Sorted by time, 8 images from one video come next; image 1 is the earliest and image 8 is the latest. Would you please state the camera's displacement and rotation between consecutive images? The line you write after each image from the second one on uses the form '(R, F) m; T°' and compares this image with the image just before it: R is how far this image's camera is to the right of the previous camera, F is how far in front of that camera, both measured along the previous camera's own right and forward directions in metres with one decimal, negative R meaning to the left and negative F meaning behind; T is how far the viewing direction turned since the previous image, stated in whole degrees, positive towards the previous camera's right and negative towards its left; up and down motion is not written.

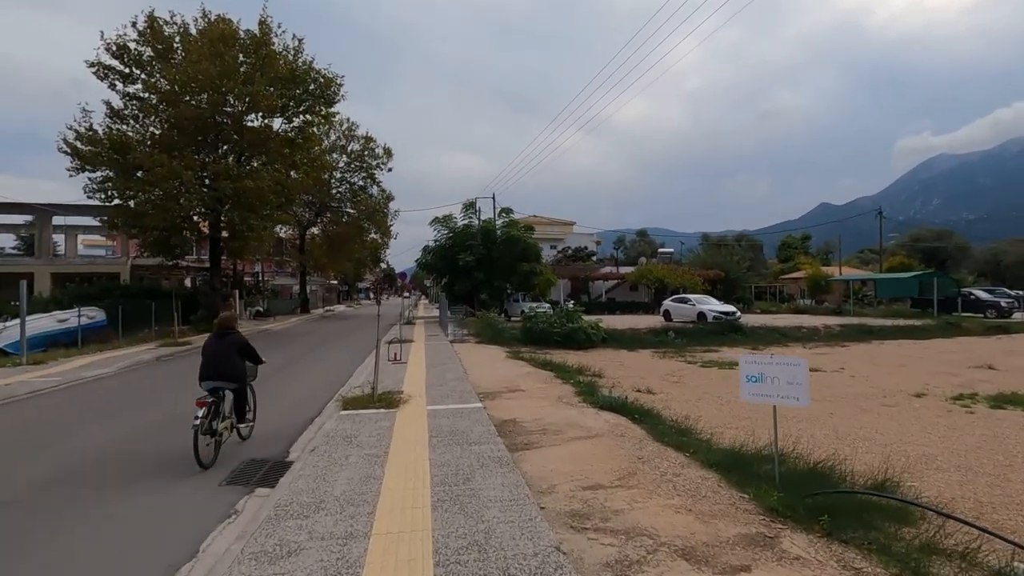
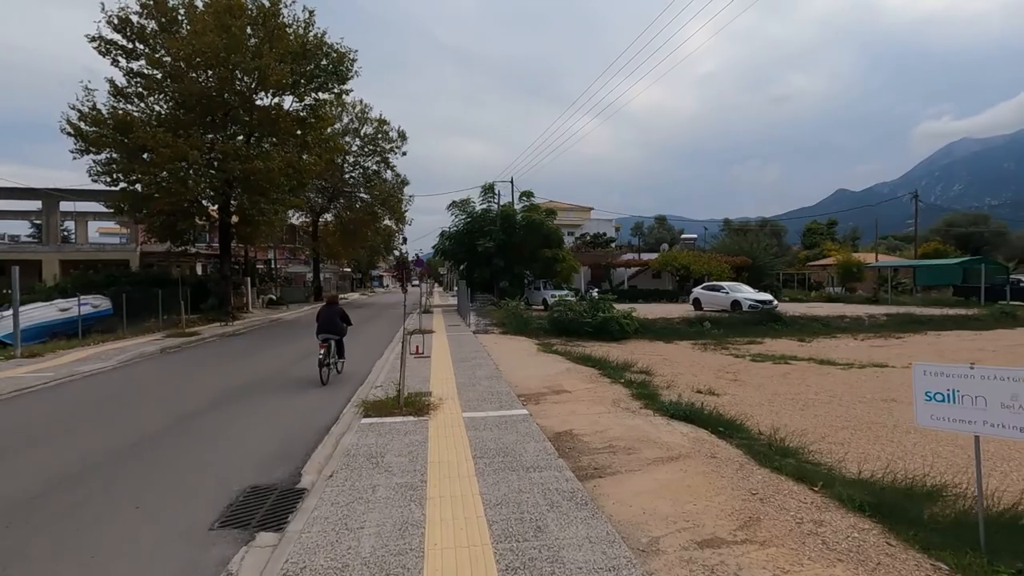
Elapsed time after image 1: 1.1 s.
(-0.7, +1.8) m; -1°
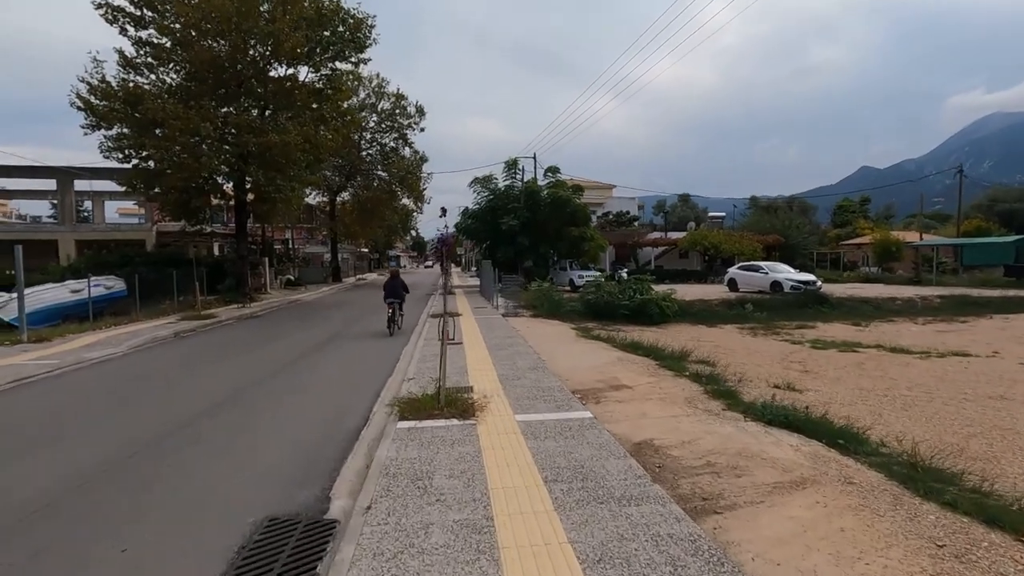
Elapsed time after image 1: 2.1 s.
(-0.7, +1.5) m; -2°
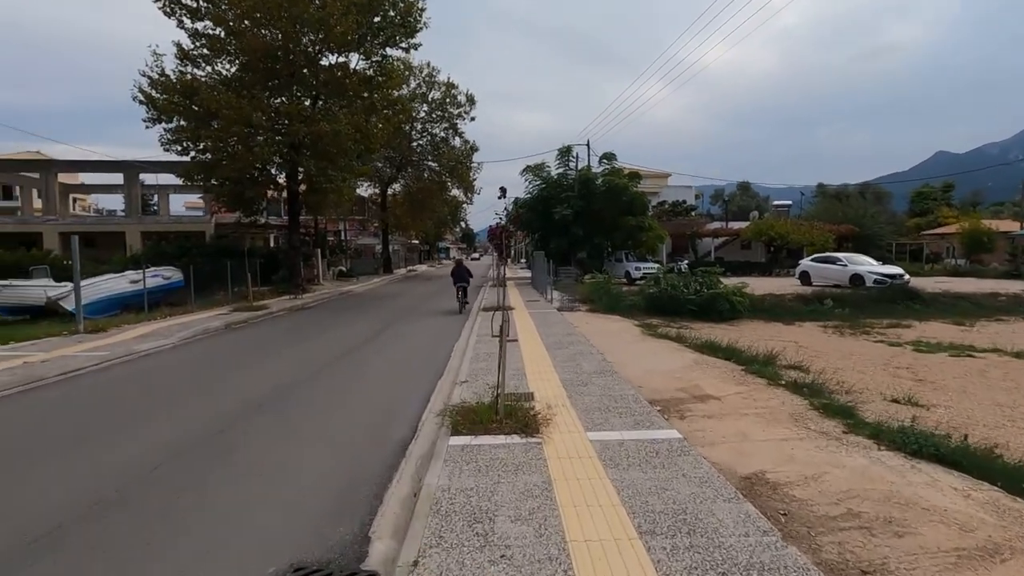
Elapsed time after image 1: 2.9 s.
(-0.3, +1.2) m; -5°
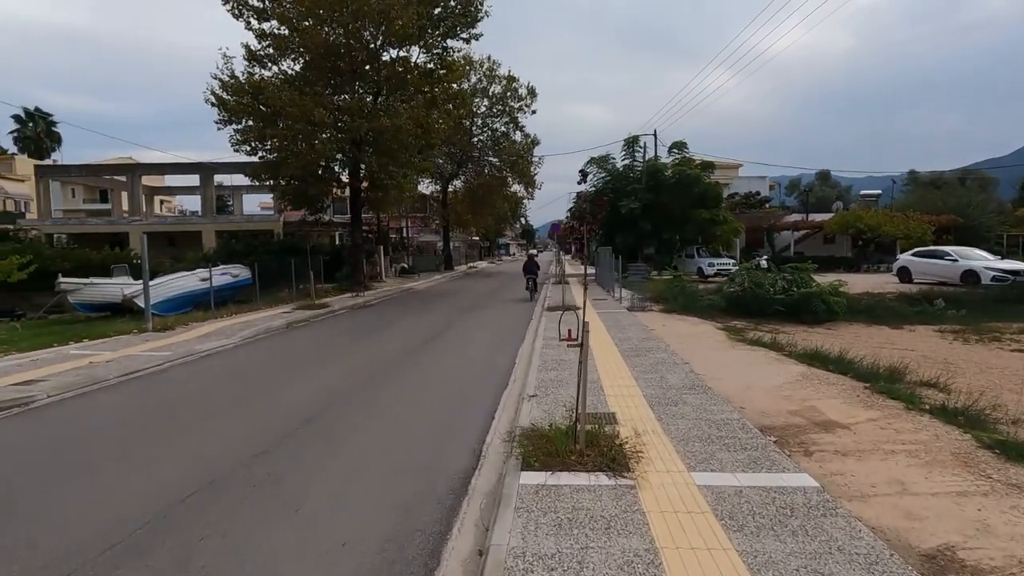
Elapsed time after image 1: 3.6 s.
(-0.3, +1.2) m; -6°
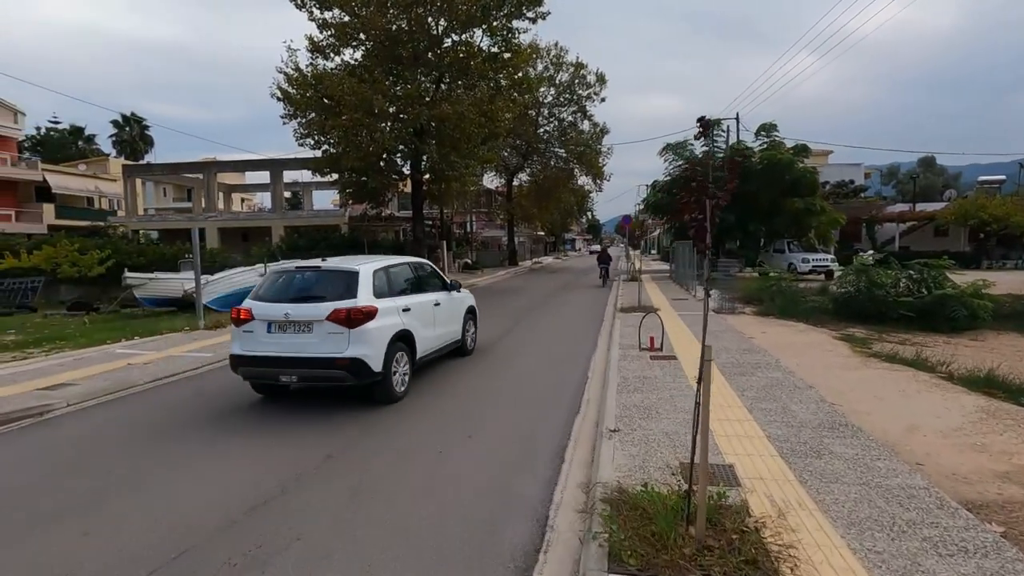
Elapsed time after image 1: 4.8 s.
(-0.1, +1.9) m; -7°
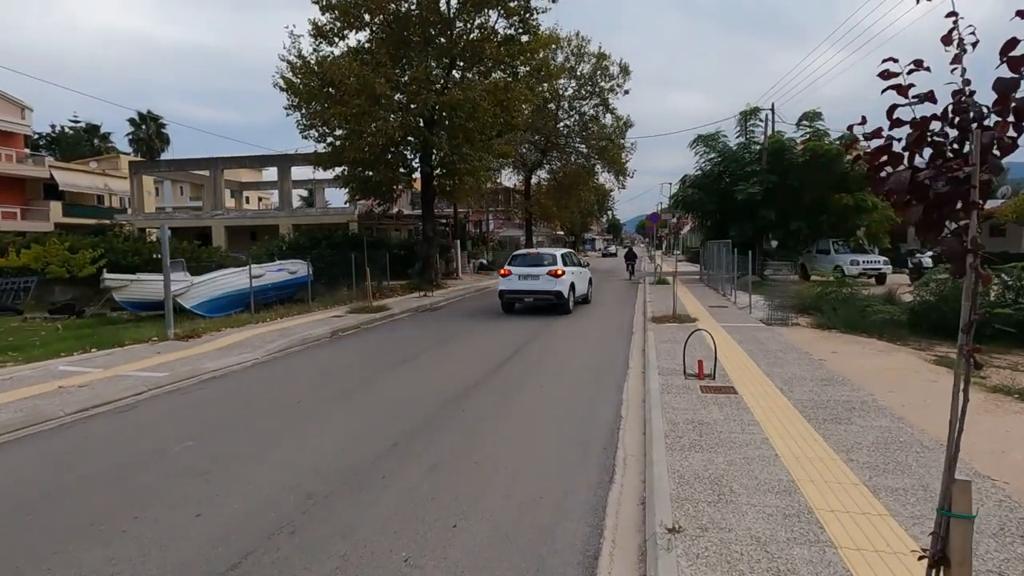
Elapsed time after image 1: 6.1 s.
(+0.1, +2.3) m; -2°
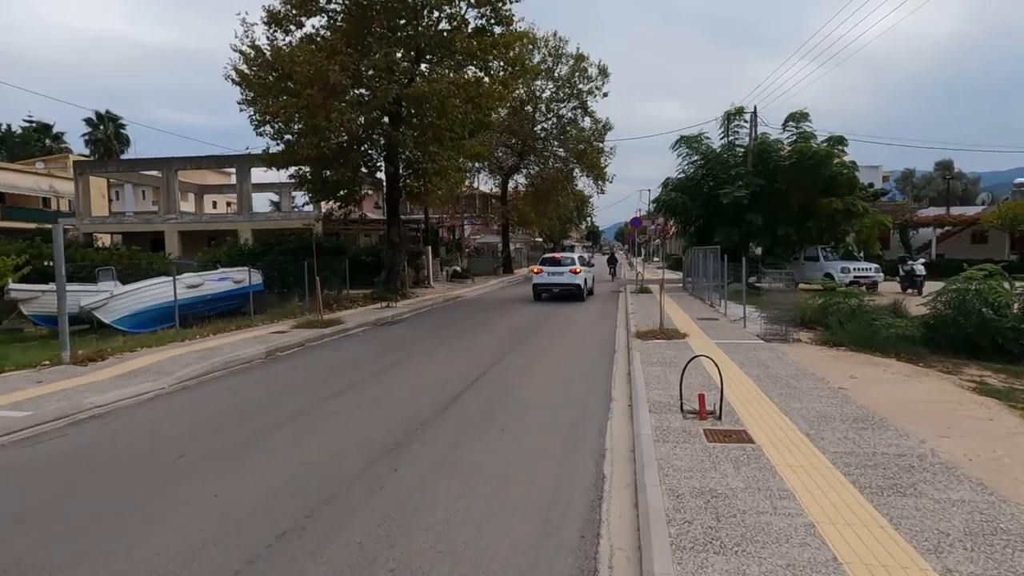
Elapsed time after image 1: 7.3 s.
(+0.4, +1.9) m; +2°
